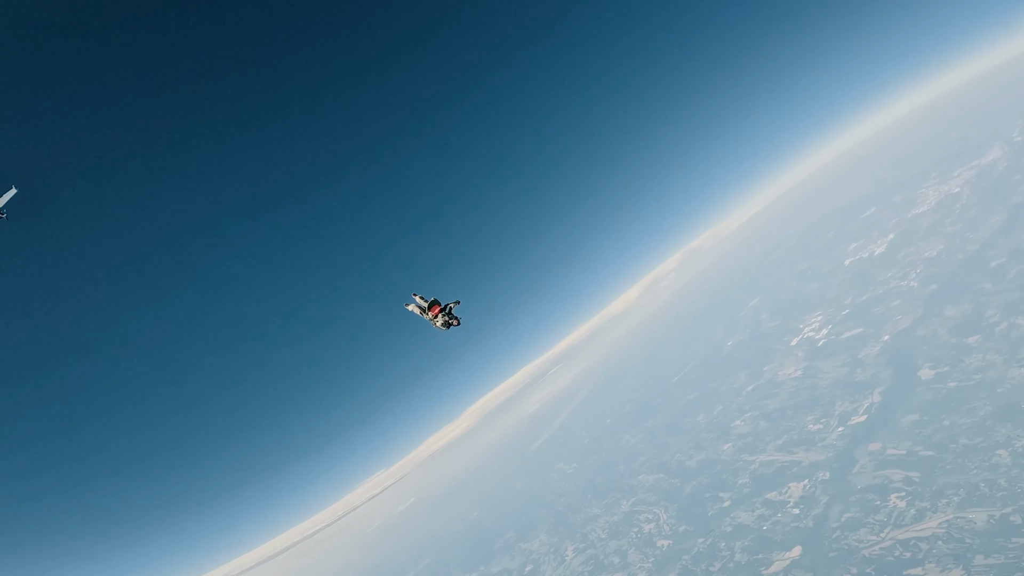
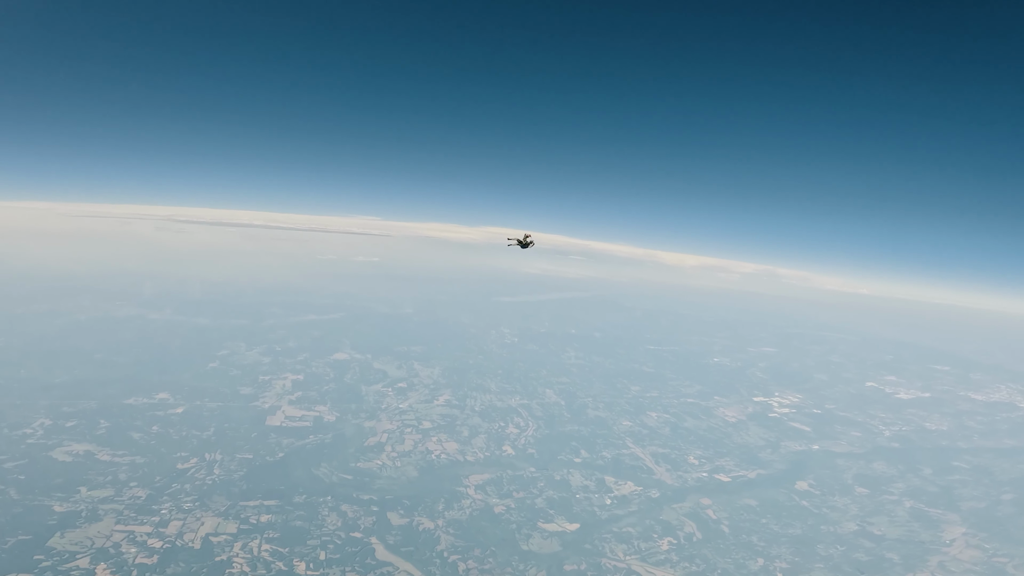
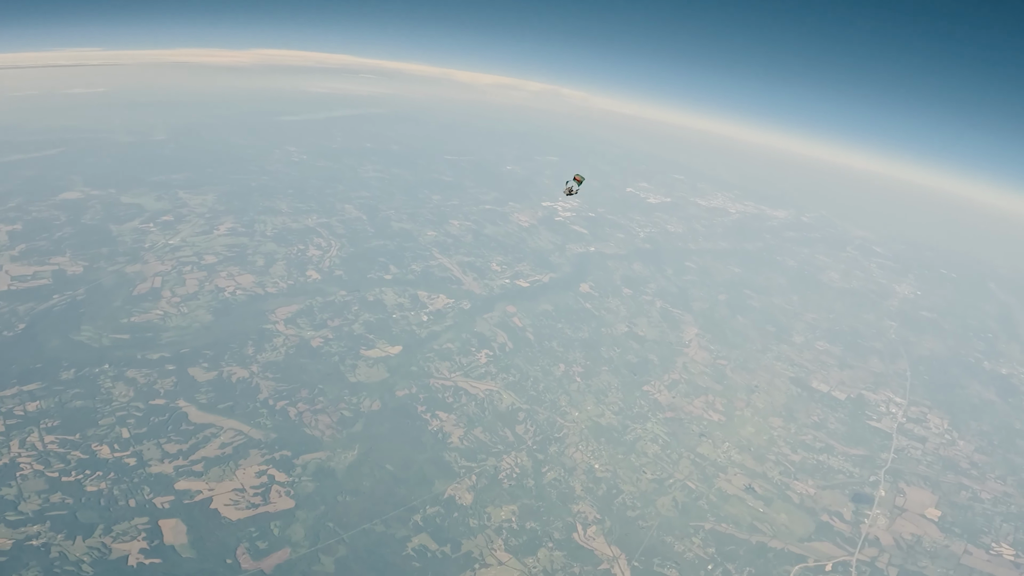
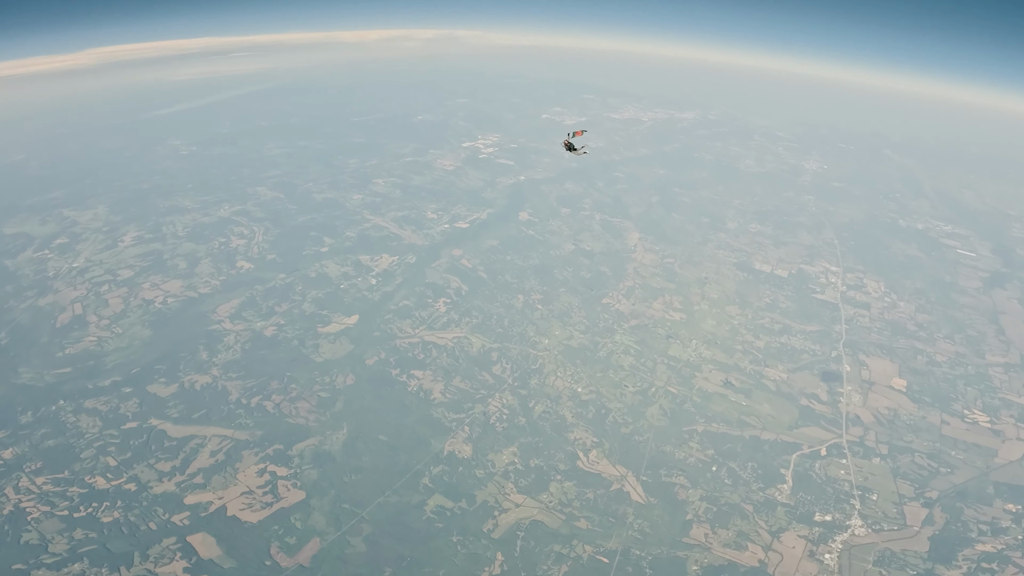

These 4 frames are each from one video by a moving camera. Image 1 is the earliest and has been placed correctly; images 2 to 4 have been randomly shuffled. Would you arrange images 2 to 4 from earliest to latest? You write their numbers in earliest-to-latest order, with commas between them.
2, 3, 4
